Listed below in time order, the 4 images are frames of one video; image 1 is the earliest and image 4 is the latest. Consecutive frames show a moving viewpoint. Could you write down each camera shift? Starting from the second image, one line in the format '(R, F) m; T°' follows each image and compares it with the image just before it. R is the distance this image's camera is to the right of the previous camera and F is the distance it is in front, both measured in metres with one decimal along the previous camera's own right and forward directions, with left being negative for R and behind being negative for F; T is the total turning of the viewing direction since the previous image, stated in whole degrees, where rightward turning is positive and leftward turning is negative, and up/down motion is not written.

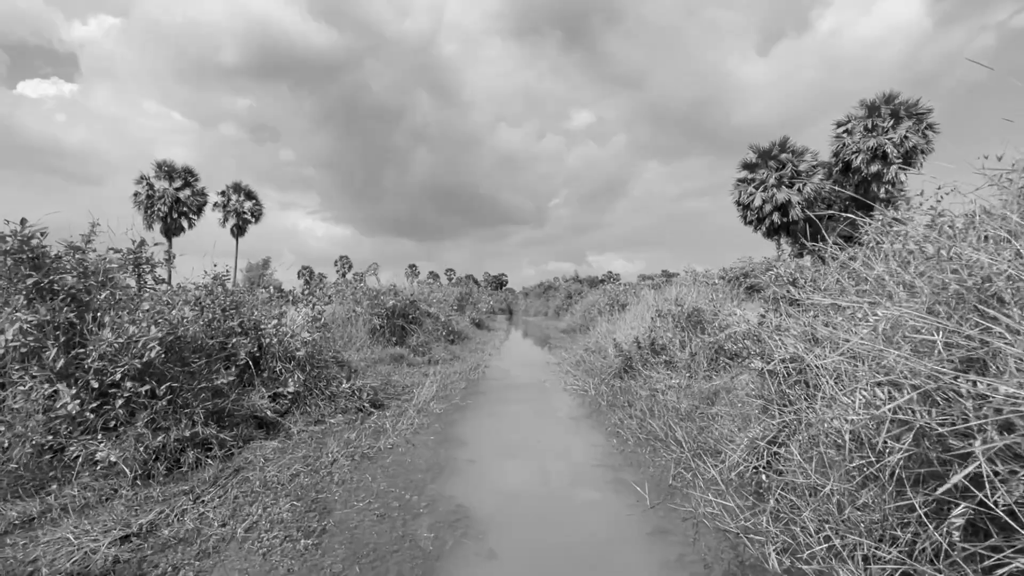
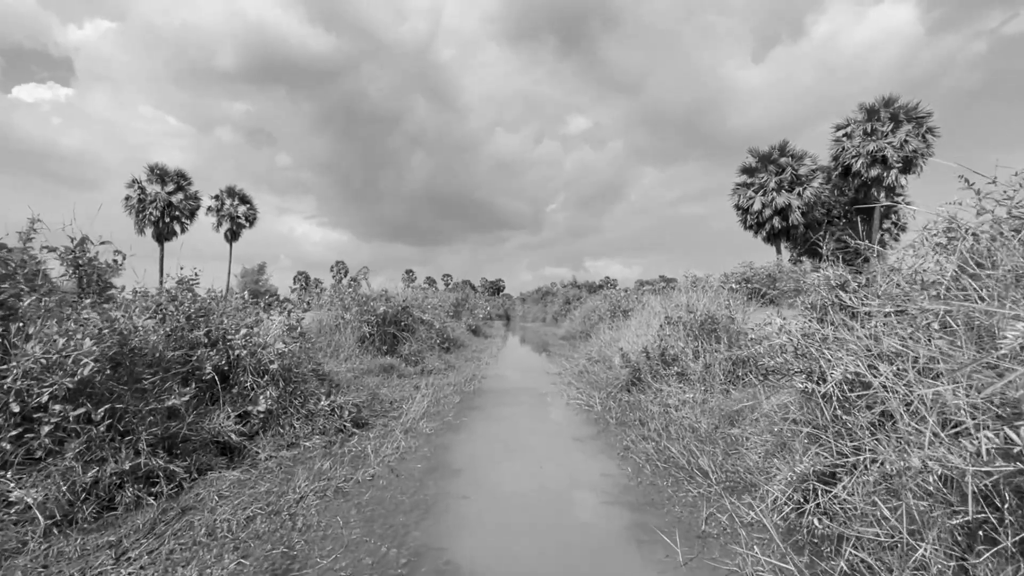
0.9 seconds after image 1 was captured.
(0.0, +0.6) m; 0°
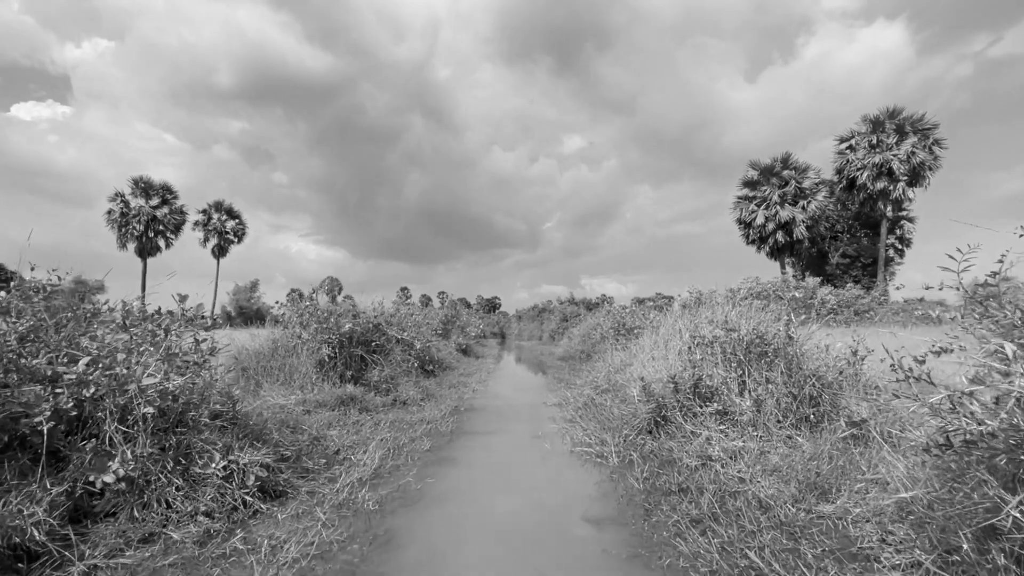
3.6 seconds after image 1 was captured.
(+0.1, +1.5) m; 0°
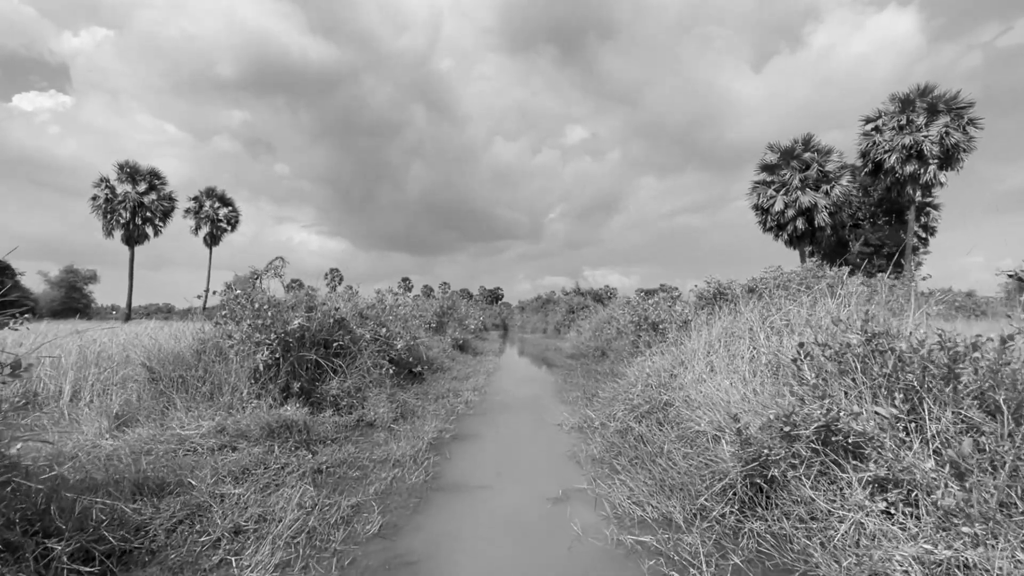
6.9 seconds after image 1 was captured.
(0.0, +2.0) m; 0°
